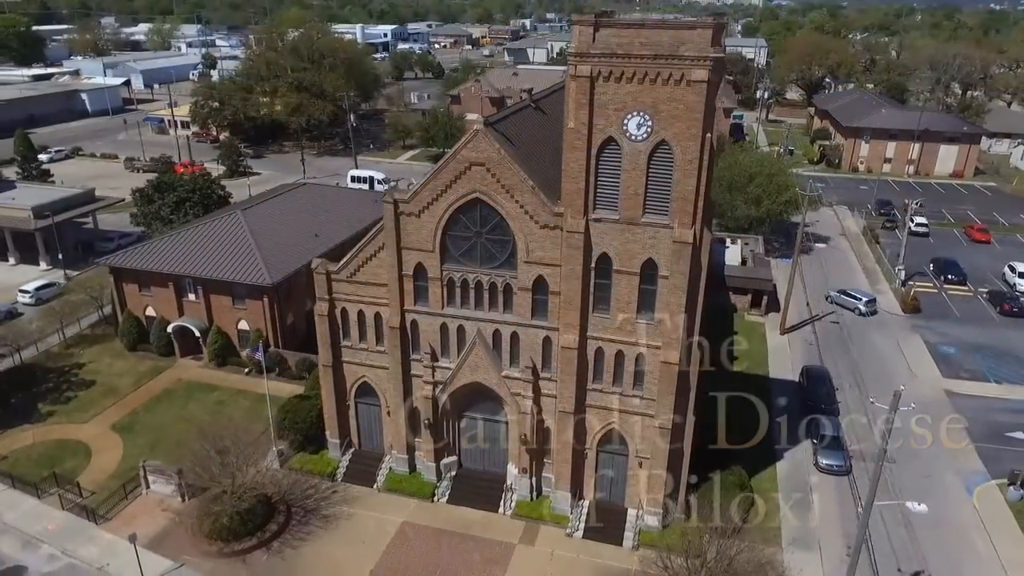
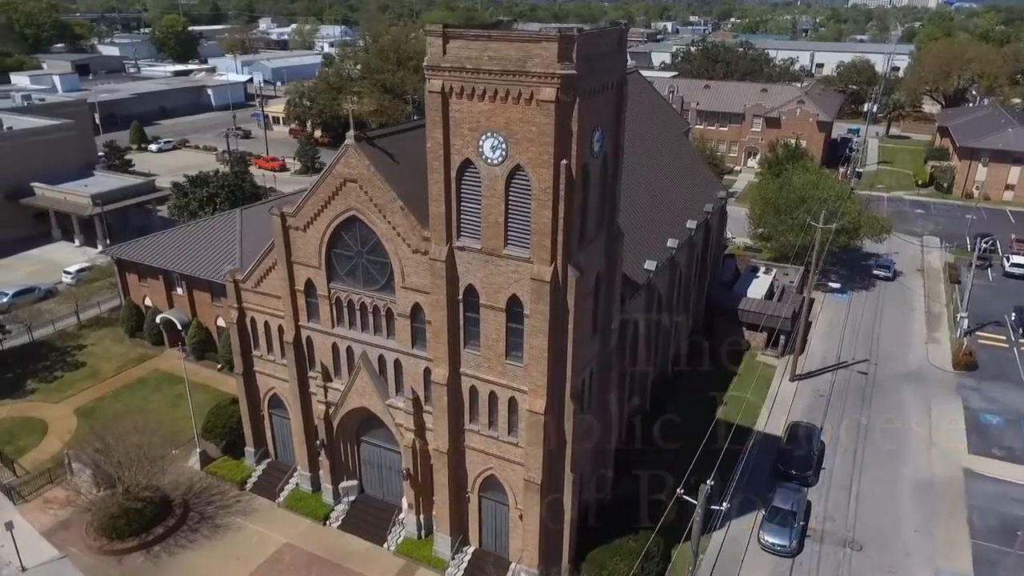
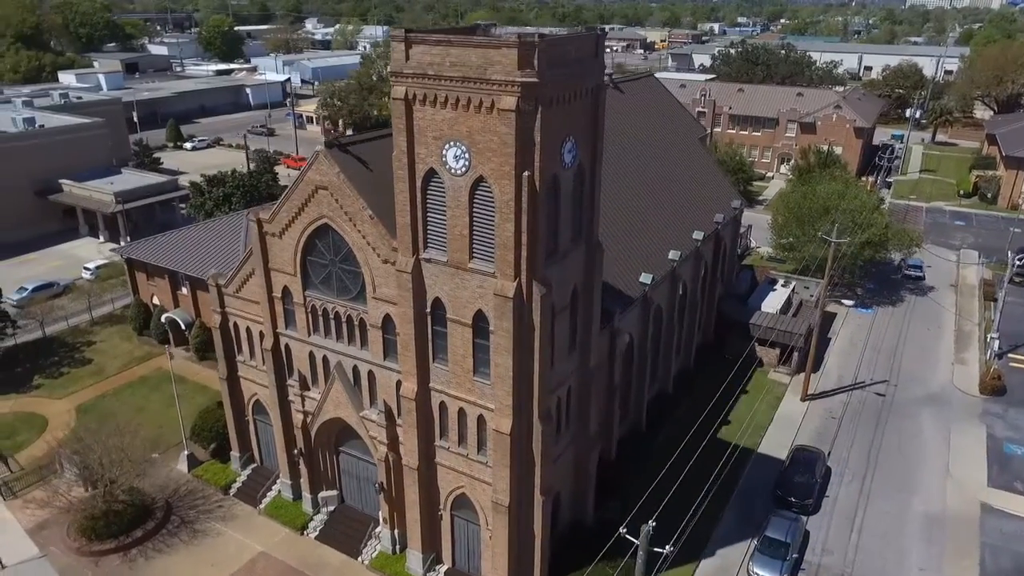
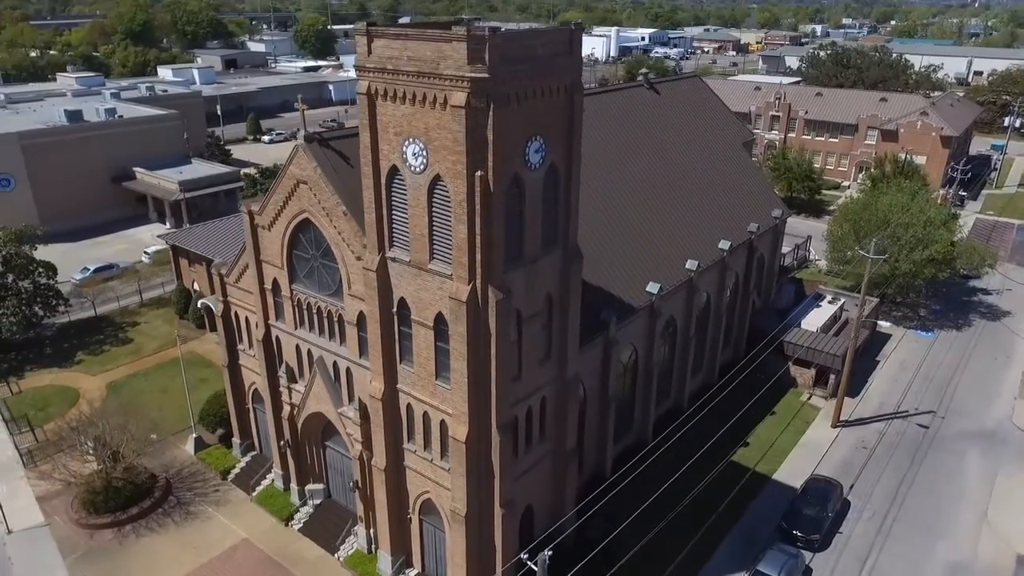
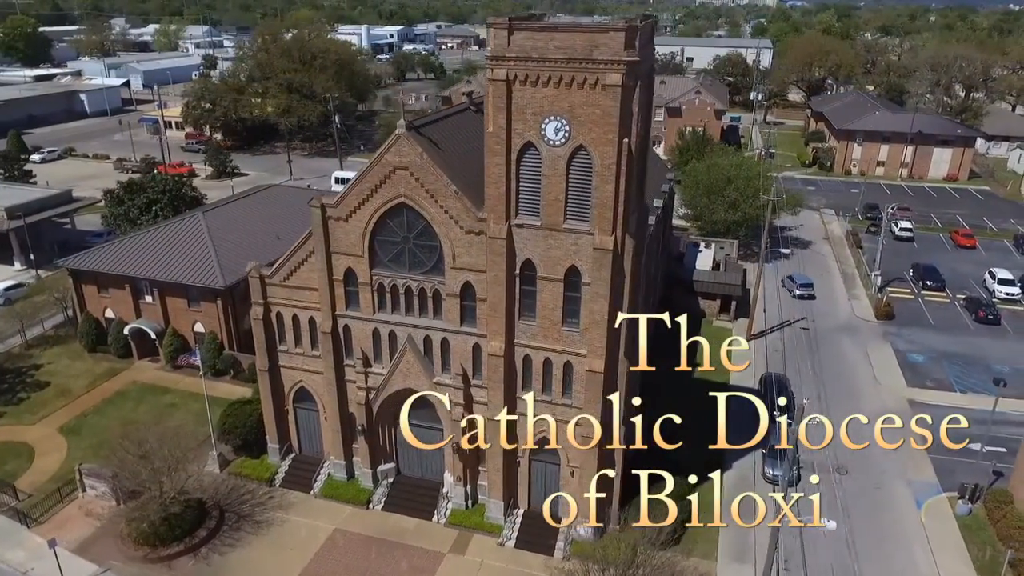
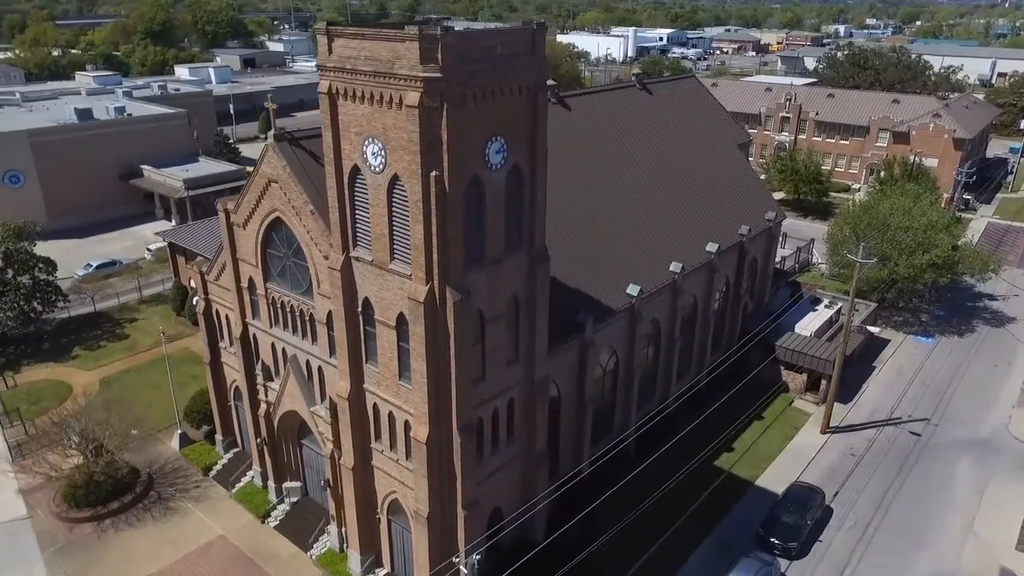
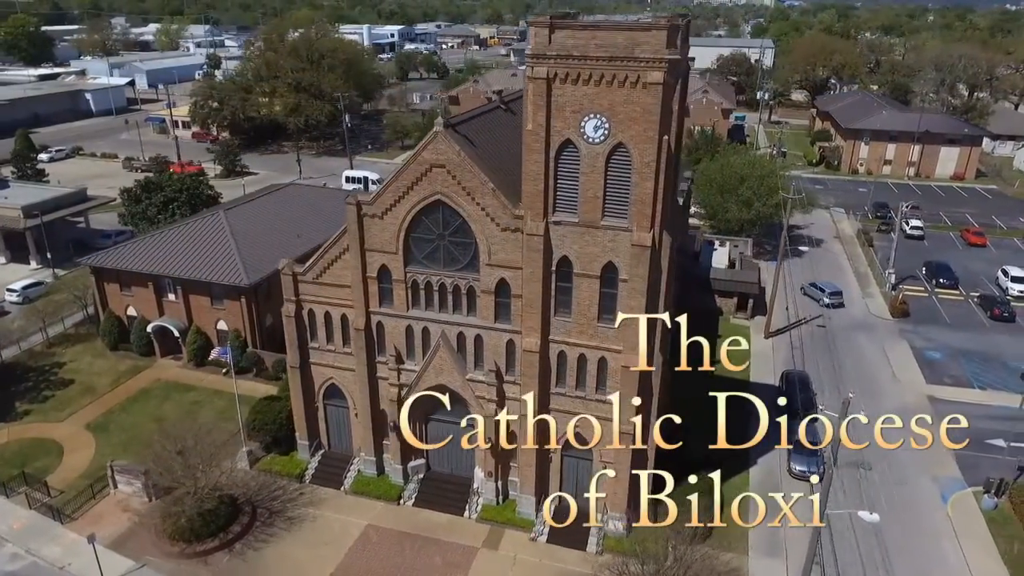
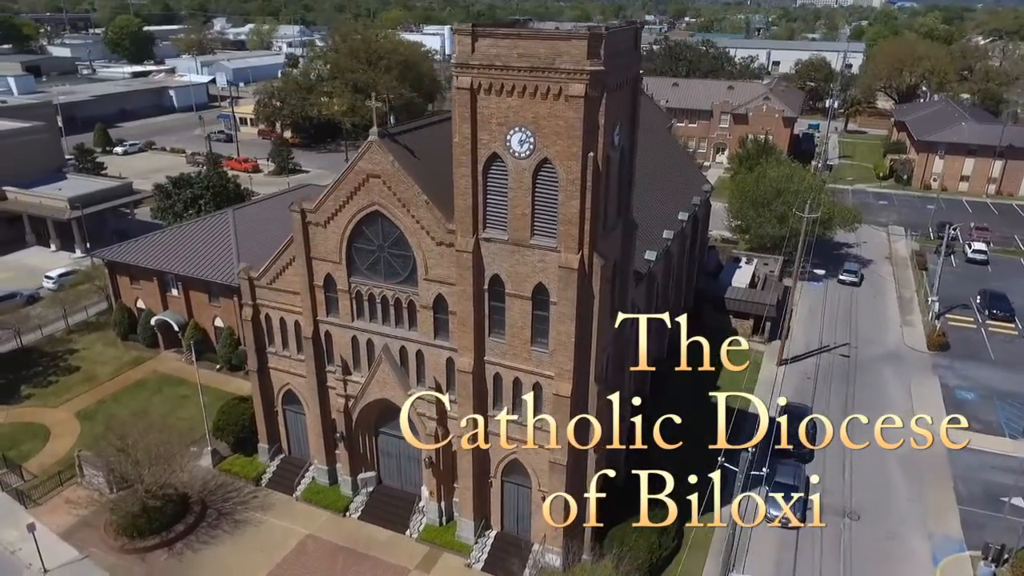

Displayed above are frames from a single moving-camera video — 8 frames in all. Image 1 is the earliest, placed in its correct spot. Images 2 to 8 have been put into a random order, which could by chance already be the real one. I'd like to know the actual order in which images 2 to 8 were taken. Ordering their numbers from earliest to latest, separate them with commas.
7, 5, 8, 2, 3, 4, 6
